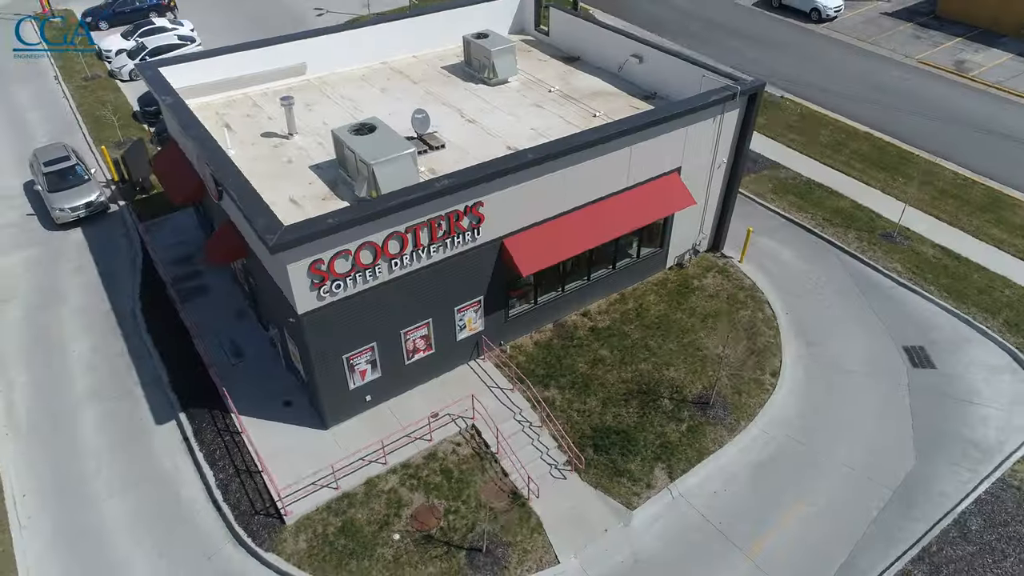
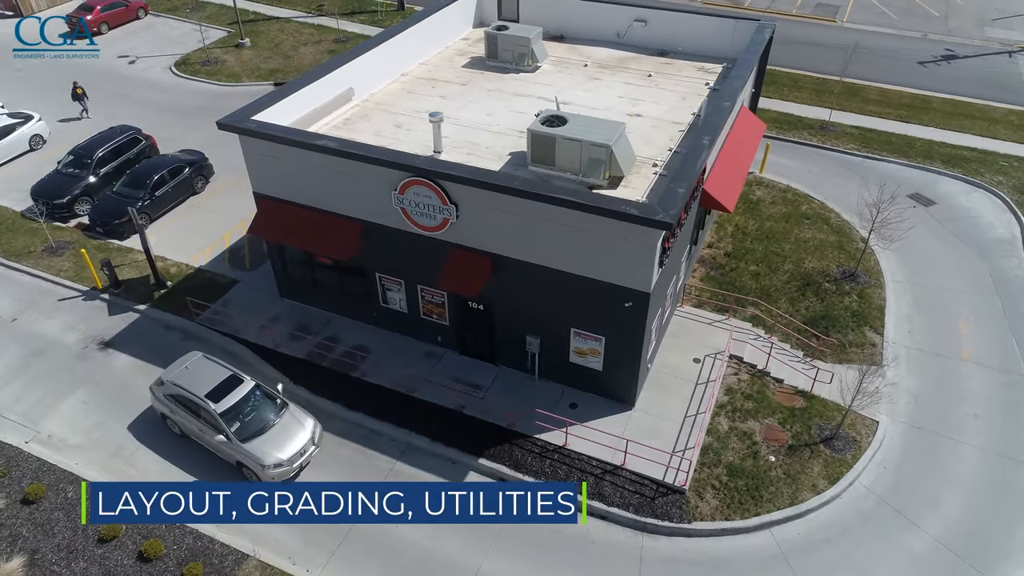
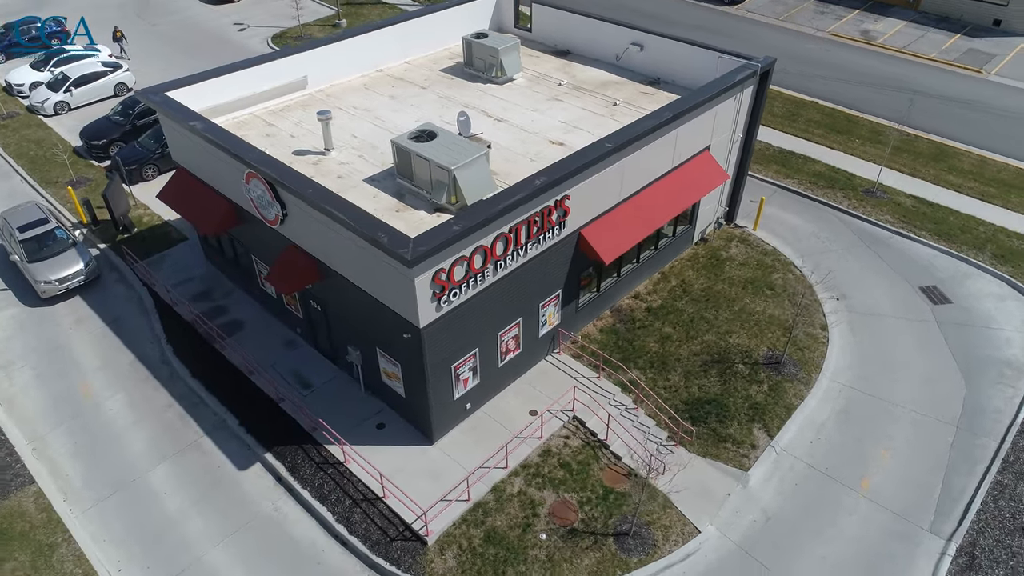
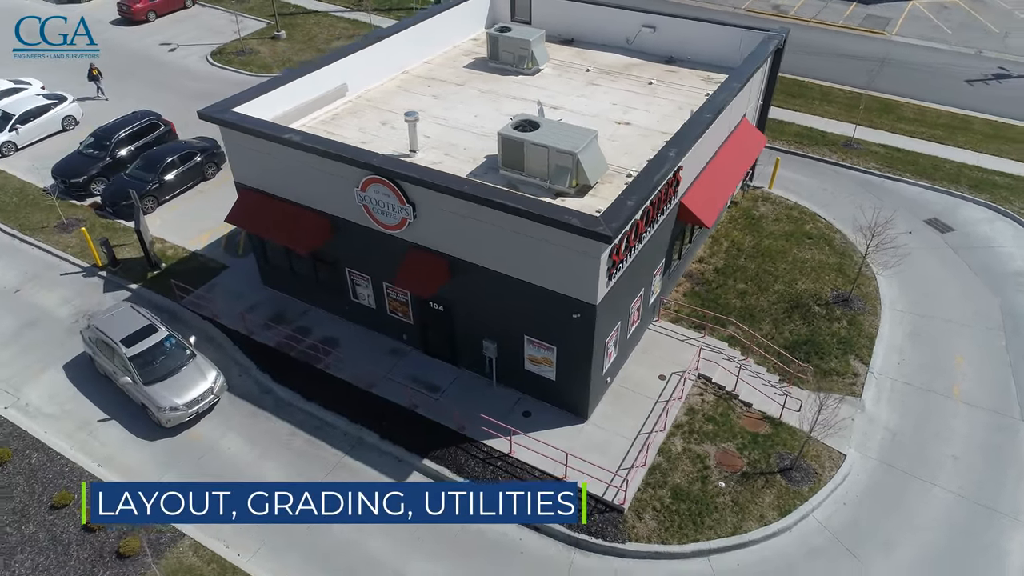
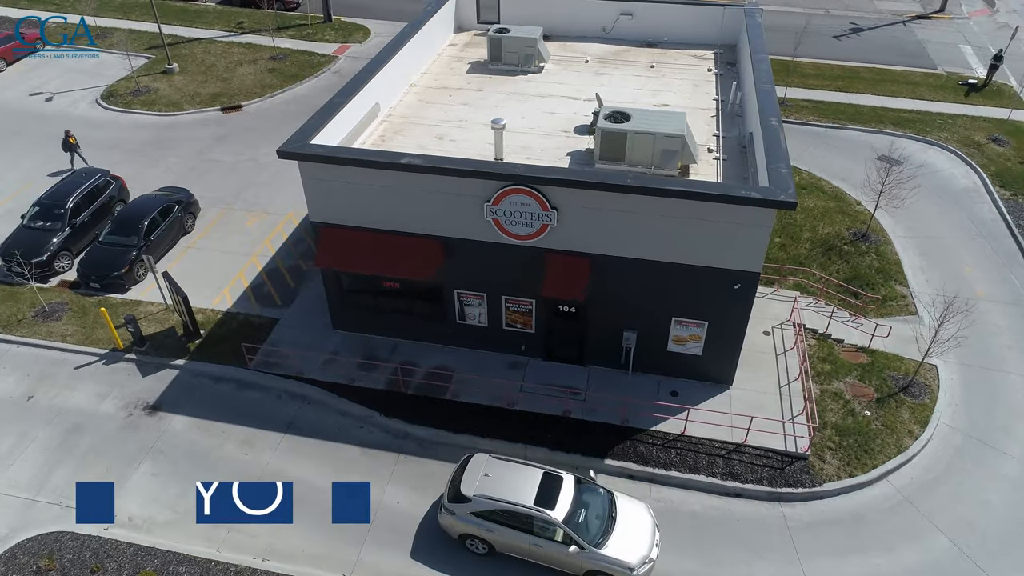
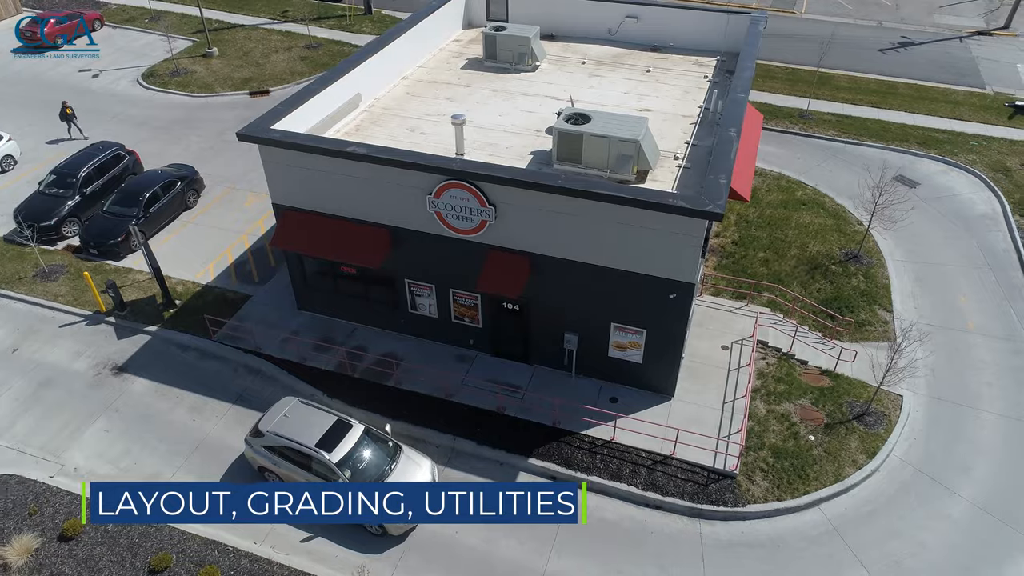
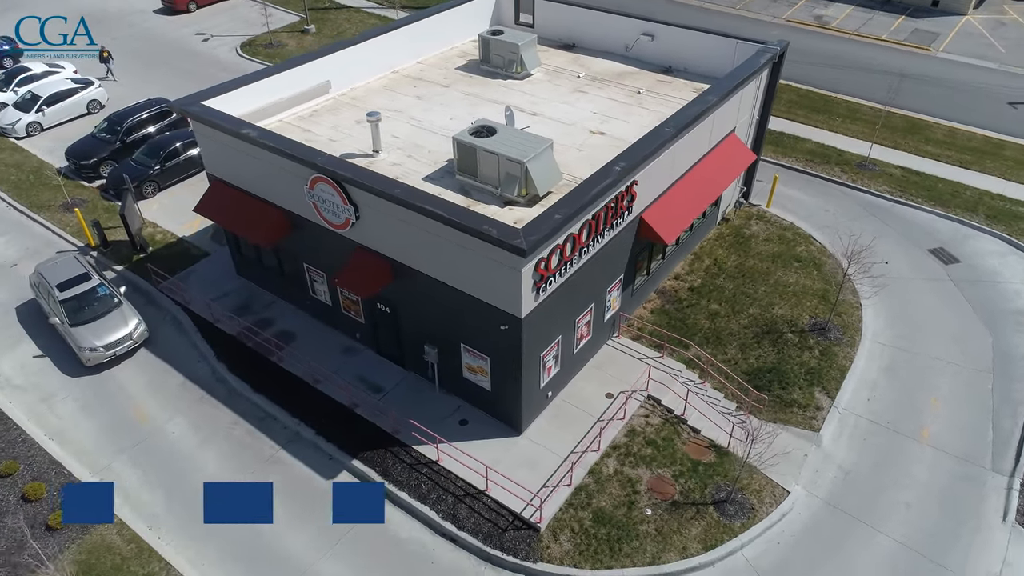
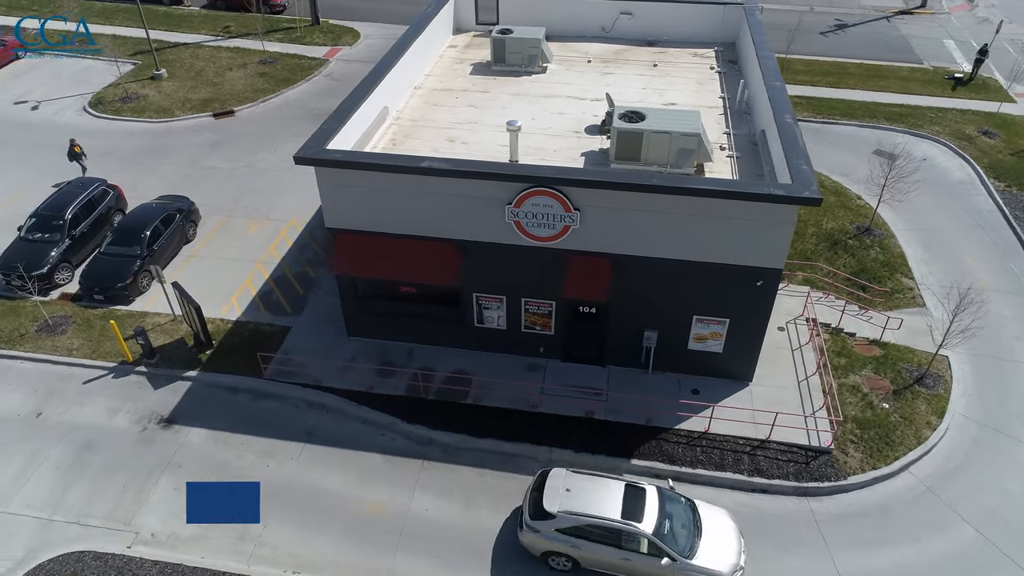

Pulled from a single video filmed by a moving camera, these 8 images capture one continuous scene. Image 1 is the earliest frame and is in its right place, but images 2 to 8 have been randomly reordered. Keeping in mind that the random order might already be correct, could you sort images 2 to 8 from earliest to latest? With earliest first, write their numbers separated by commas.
3, 7, 4, 2, 6, 5, 8
